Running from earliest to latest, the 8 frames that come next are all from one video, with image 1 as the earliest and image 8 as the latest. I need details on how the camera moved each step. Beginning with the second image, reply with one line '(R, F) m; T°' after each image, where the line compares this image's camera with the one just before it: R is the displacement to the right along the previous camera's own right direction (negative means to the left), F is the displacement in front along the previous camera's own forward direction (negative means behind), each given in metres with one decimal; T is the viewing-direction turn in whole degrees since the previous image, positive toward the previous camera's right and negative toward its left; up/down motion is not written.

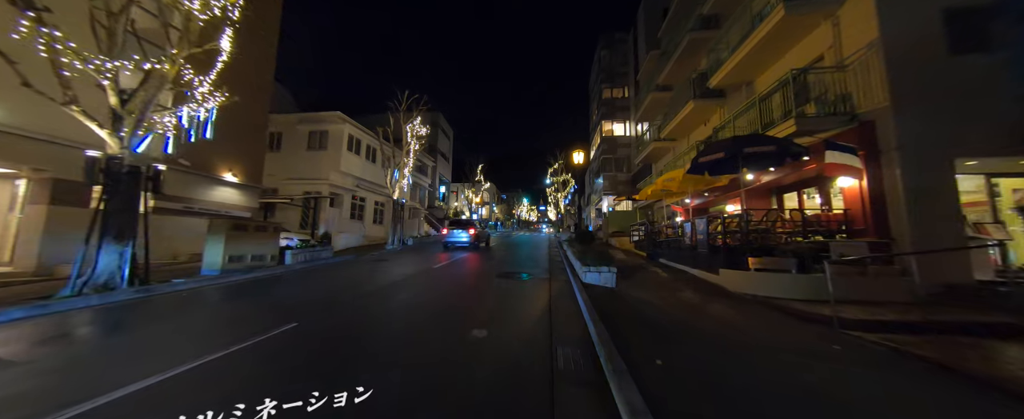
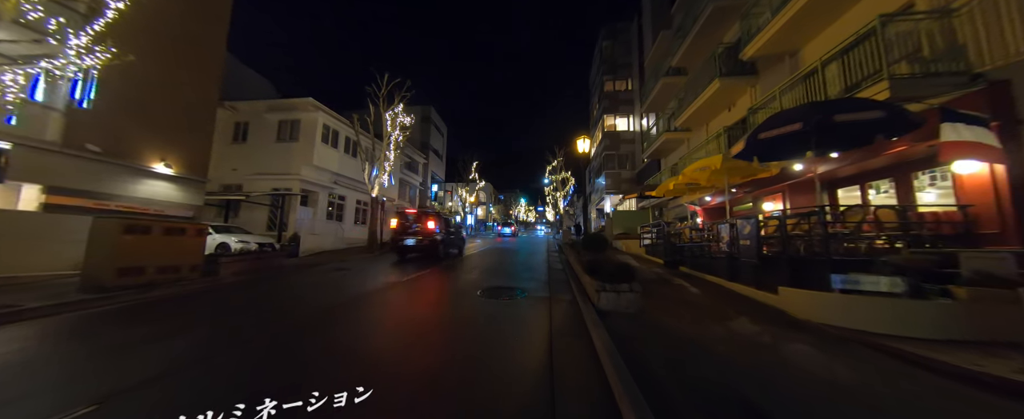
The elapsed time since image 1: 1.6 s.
(+0.2, +2.1) m; 0°
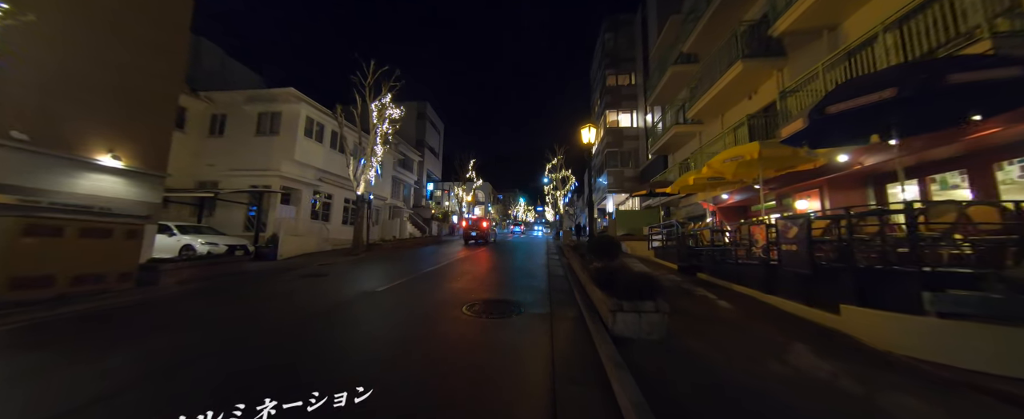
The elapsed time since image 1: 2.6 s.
(+0.1, +1.2) m; 0°
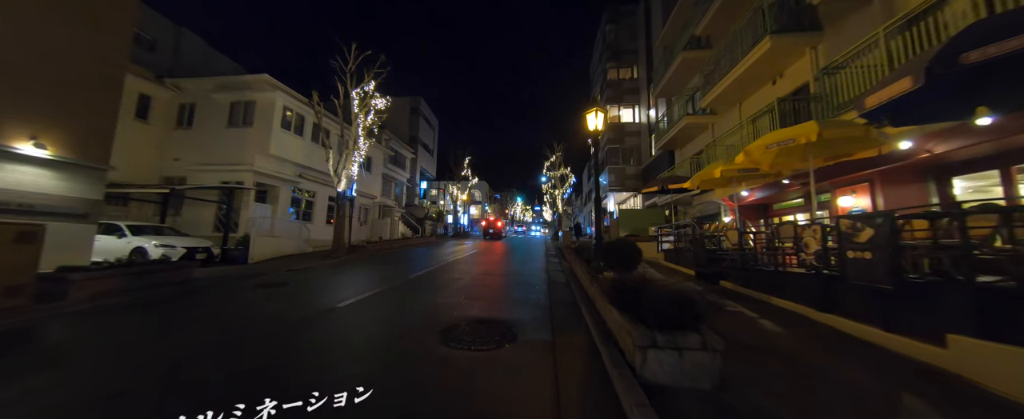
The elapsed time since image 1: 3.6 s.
(+0.1, +1.3) m; 0°
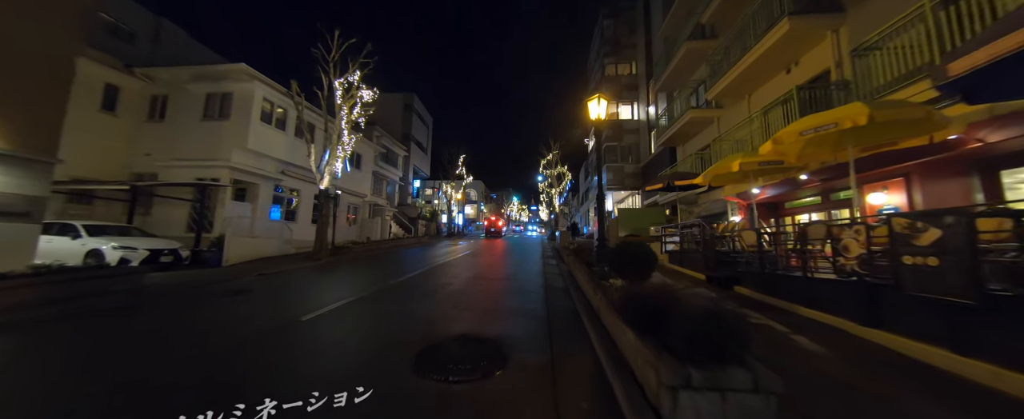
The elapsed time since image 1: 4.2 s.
(+0.1, +0.8) m; +1°
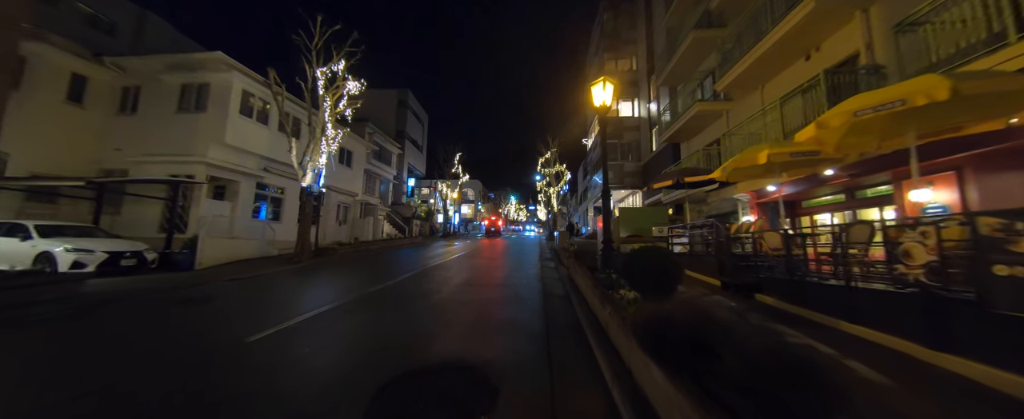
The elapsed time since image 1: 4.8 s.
(+0.1, +0.8) m; 0°
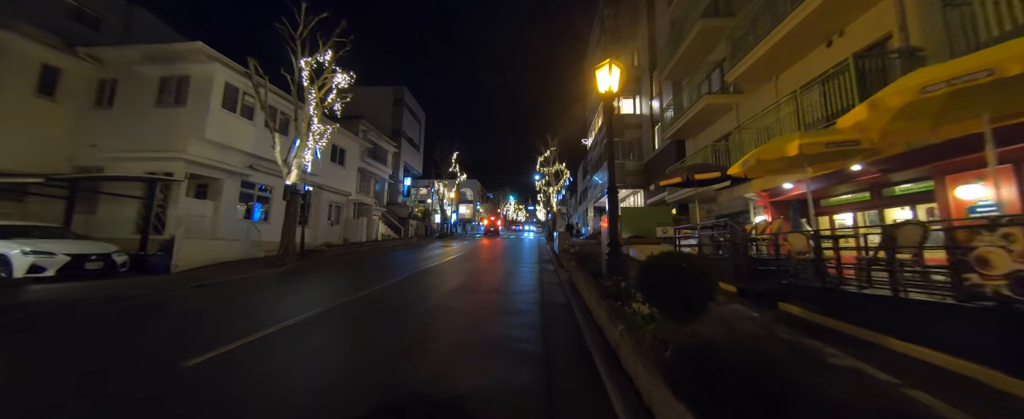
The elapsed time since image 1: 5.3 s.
(+0.1, +0.7) m; 0°
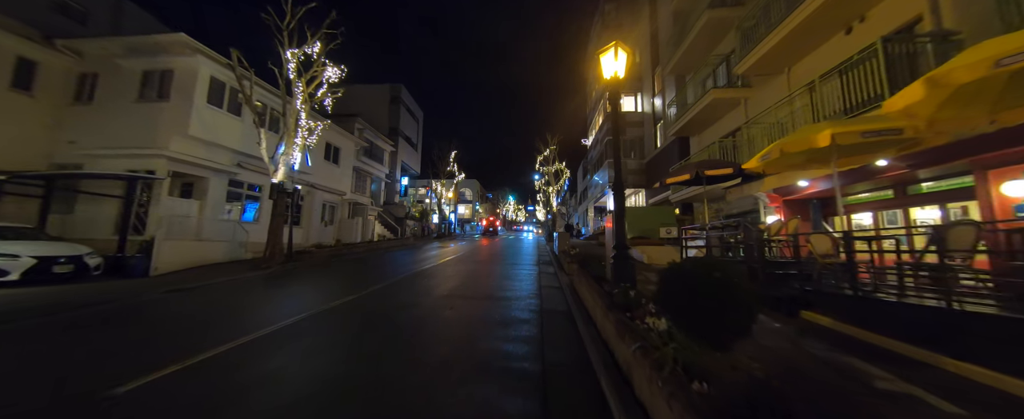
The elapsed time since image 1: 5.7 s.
(+0.1, +0.5) m; 0°
